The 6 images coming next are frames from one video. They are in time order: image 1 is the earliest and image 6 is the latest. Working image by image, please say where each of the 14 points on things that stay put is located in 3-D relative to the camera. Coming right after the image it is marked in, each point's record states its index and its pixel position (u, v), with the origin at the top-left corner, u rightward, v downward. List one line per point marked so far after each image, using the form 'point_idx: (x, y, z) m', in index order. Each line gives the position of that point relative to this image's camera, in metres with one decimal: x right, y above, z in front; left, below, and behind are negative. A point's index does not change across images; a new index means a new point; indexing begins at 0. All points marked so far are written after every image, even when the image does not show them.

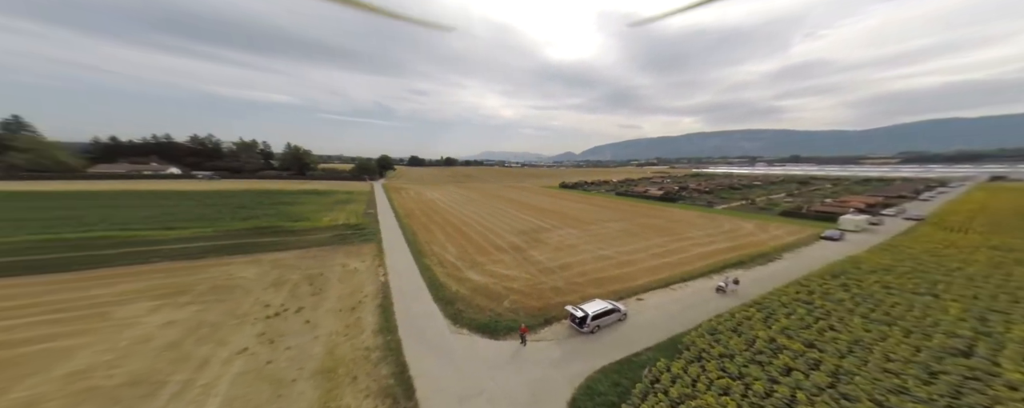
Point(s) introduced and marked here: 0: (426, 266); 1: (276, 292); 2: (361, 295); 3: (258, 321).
0: (-5.0, -3.0, +14.6) m
1: (-10.6, -3.5, +12.5) m
2: (-6.5, -3.6, +11.8) m
3: (-9.4, -4.0, +10.4) m
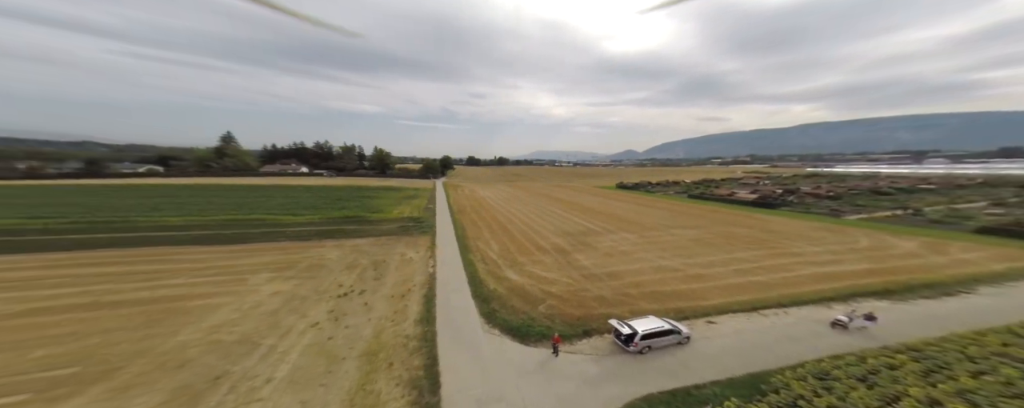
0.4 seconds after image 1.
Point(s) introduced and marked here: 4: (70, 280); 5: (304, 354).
0: (-2.7, -3.1, +15.3) m
1: (-8.6, -3.4, +14.5) m
2: (-4.8, -3.6, +12.9) m
3: (-7.9, -3.9, +12.1) m
4: (-21.6, -3.3, +14.2) m
5: (-6.3, -4.5, +8.6) m
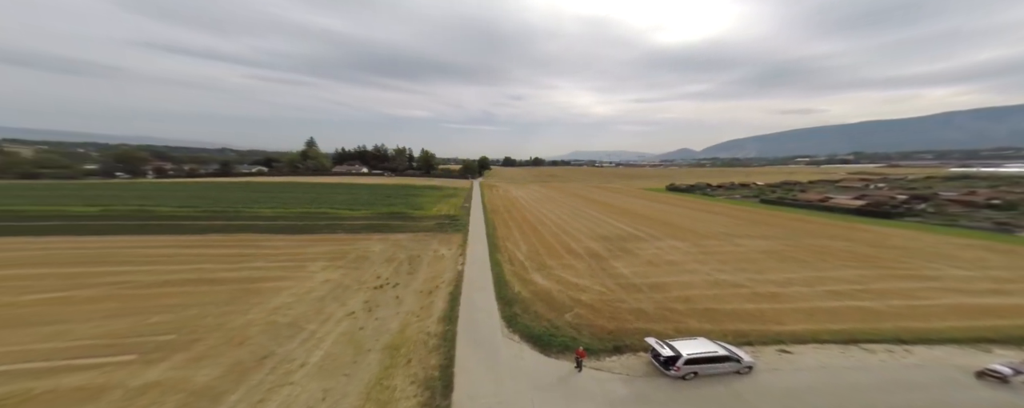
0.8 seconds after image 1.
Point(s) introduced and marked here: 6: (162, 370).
0: (-1.0, -3.1, +15.2) m
1: (-7.0, -3.3, +15.3) m
2: (-3.5, -3.5, +13.2) m
3: (-6.7, -3.8, +12.9) m
4: (-19.8, -3.0, +17.2) m
5: (-5.7, -4.4, +9.2) m
6: (-9.6, -4.6, +7.9) m
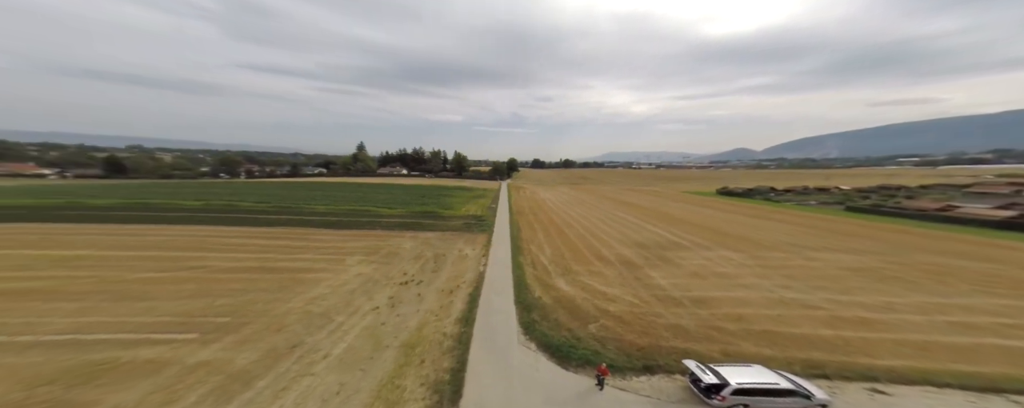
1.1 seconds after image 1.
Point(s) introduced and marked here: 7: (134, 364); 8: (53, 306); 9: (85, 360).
0: (+0.4, -3.2, +14.8) m
1: (-5.6, -3.3, +15.8) m
2: (-2.4, -3.6, +13.2) m
3: (-5.6, -3.8, +13.4) m
4: (-18.1, -2.8, +19.2) m
5: (-5.2, -4.4, +9.5) m
6: (-9.1, -4.5, +8.7) m
7: (-10.4, -4.5, +7.9) m
8: (-17.3, -3.8, +11.4) m
9: (-11.2, -4.2, +7.8) m
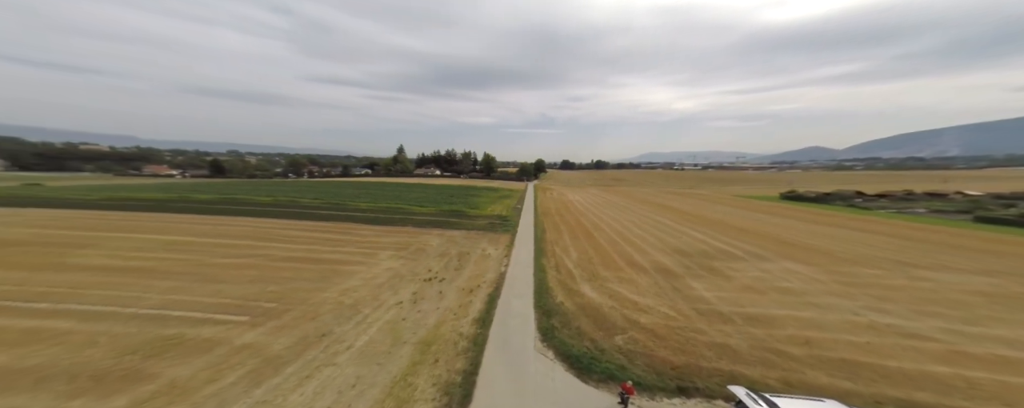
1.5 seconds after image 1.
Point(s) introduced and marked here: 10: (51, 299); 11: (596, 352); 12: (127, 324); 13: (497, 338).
0: (+1.6, -3.2, +14.4) m
1: (-4.2, -3.3, +16.1) m
2: (-1.3, -3.6, +13.1) m
3: (-4.5, -3.7, +13.7) m
4: (-16.2, -2.6, +21.1) m
5: (-4.5, -4.3, +9.8) m
6: (-8.6, -4.4, +9.5) m
7: (-9.9, -4.3, +8.8) m
8: (-16.4, -3.6, +13.1) m
9: (-10.7, -4.1, +8.8) m
10: (-17.6, -3.7, +11.2) m
11: (+2.4, -4.3, +8.1) m
12: (-12.4, -4.0, +9.4) m
13: (-0.4, -4.2, +8.8) m
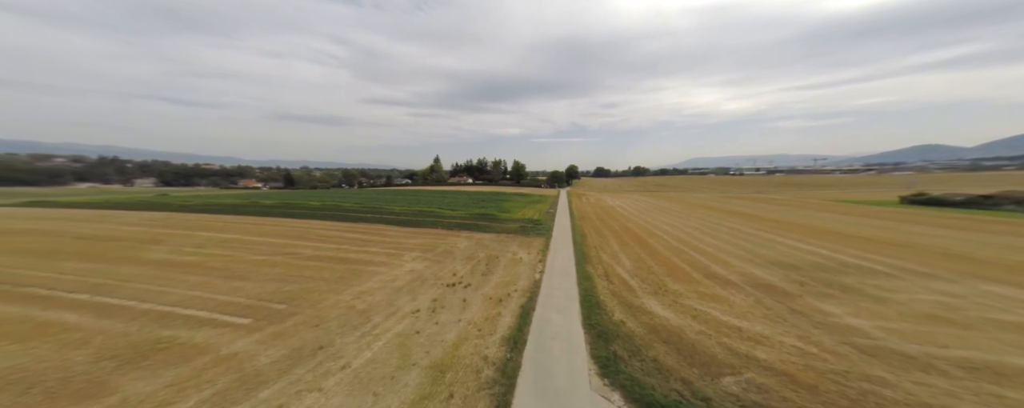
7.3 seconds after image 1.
0: (+3.3, -2.9, +11.7) m
1: (-2.3, -3.1, +14.0) m
2: (+0.2, -3.2, +10.7) m
3: (-2.9, -3.4, +11.6) m
4: (-13.6, -2.7, +20.3) m
5: (-3.4, -3.8, +7.7) m
6: (-7.4, -3.9, +7.9) m
7: (-8.8, -3.8, +7.4) m
8: (-14.7, -3.2, +12.5) m
9: (-9.6, -3.5, +7.5) m
10: (-16.1, -3.3, +10.7) m
11: (+3.3, -3.7, +5.2) m
12: (-11.2, -3.5, +8.3) m
13: (+0.6, -3.6, +6.2) m
